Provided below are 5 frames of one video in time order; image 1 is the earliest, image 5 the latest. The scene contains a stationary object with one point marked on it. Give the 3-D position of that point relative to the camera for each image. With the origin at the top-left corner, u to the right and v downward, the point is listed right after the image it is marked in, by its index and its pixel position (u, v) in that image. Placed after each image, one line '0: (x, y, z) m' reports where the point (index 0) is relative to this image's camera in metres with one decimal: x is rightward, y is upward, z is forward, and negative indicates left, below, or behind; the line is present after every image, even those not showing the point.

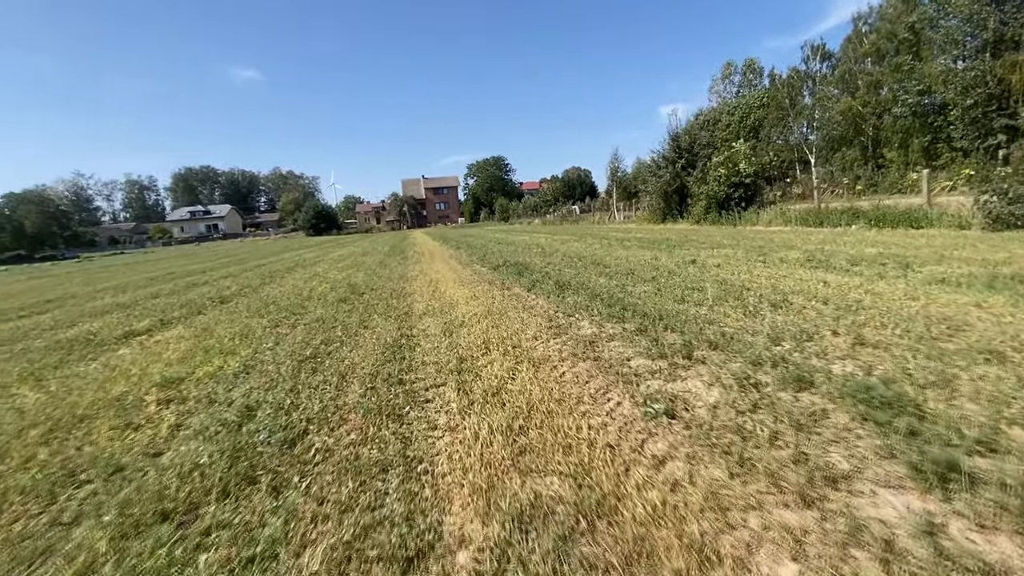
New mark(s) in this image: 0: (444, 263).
0: (-2.3, +0.8, +16.1) m
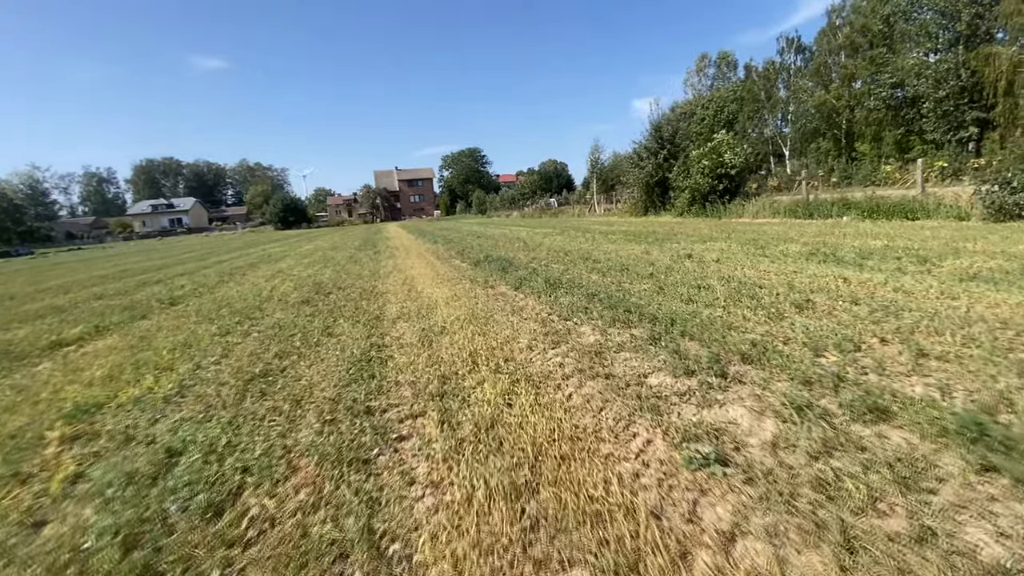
0: (-2.8, +0.9, +15.1) m
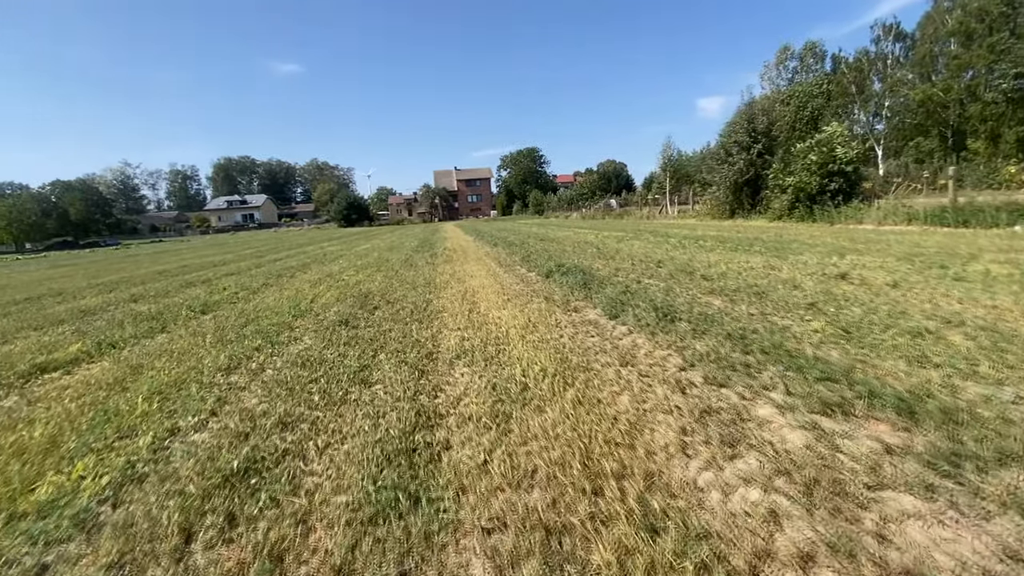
0: (-0.9, +0.6, +13.2) m
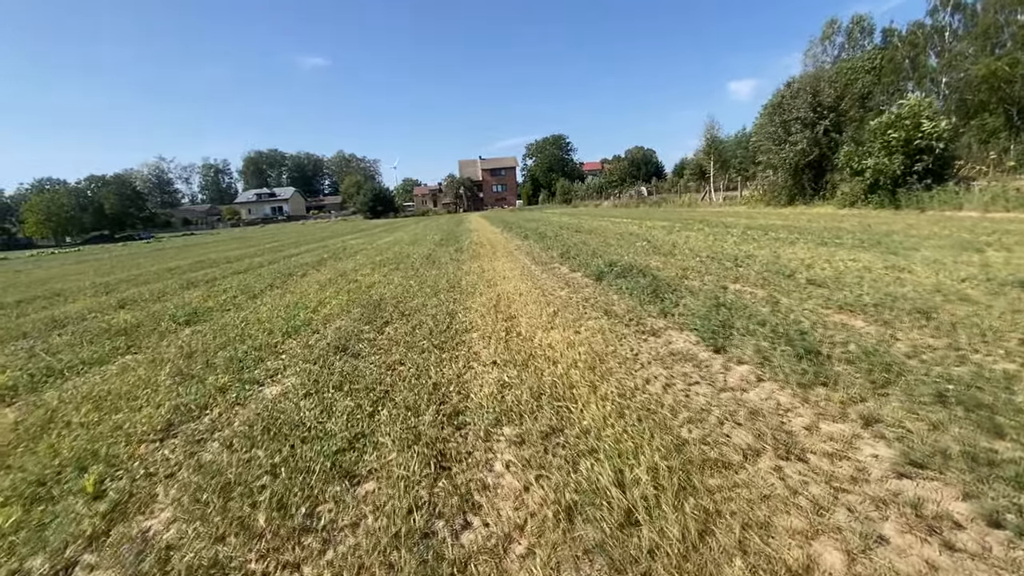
0: (0.0, +0.6, +11.4) m
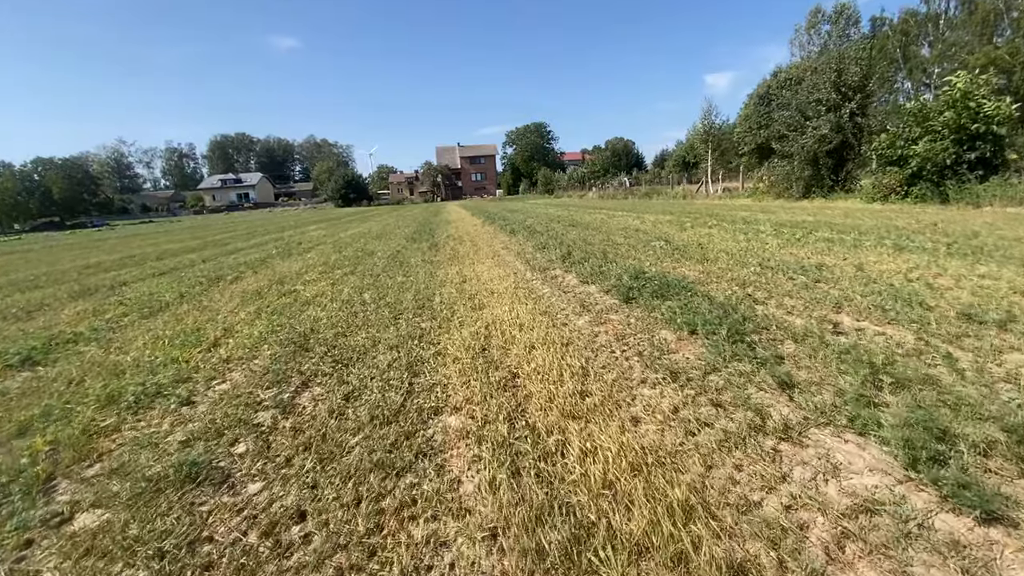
0: (-0.2, +0.4, +9.0) m
